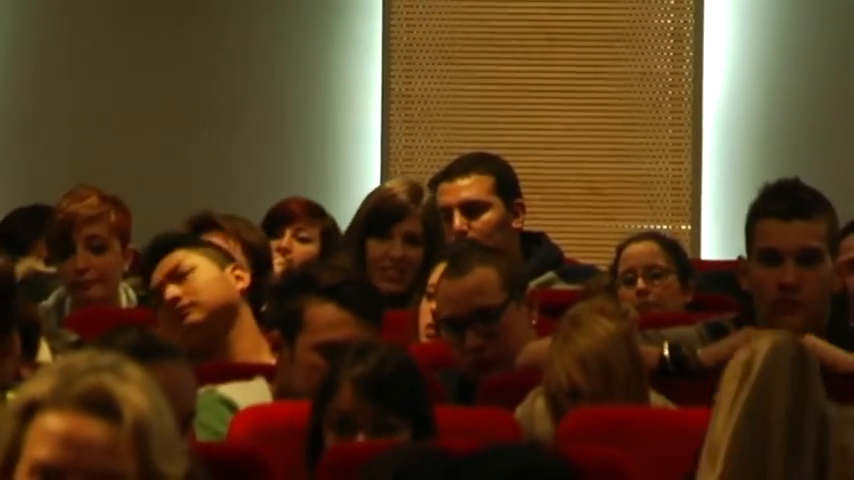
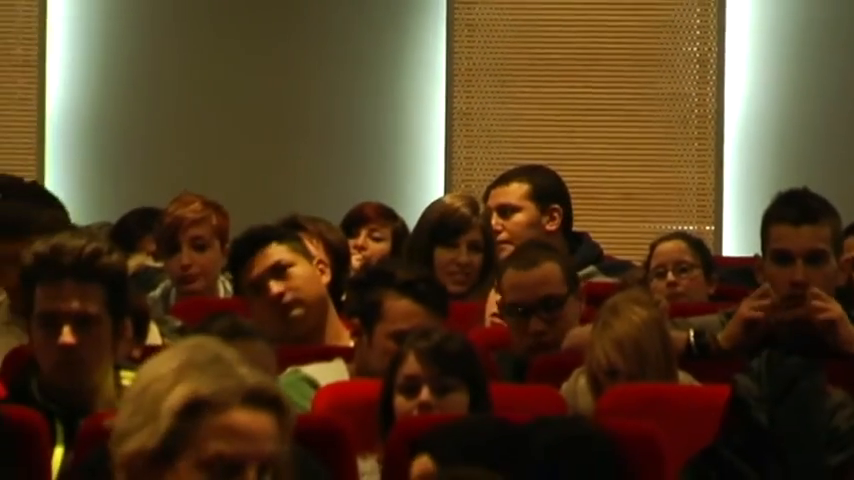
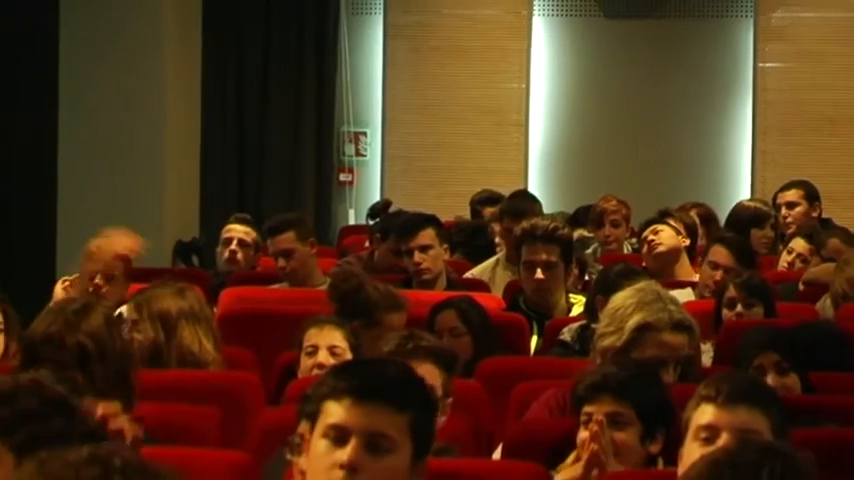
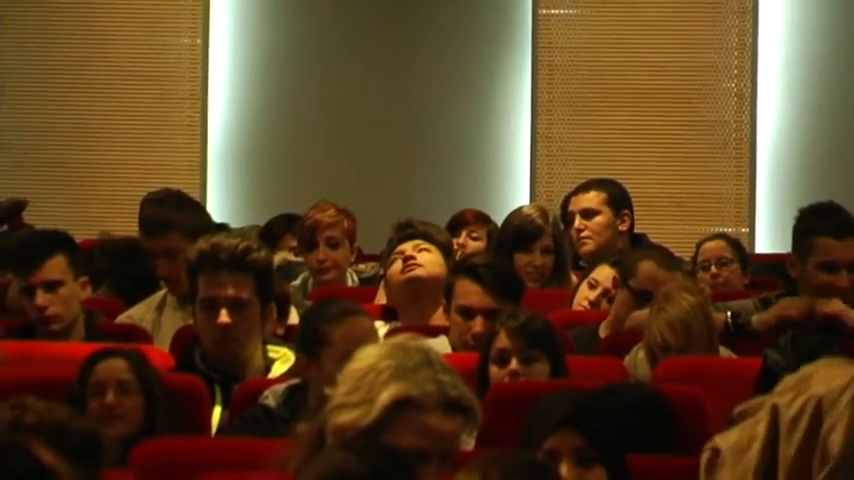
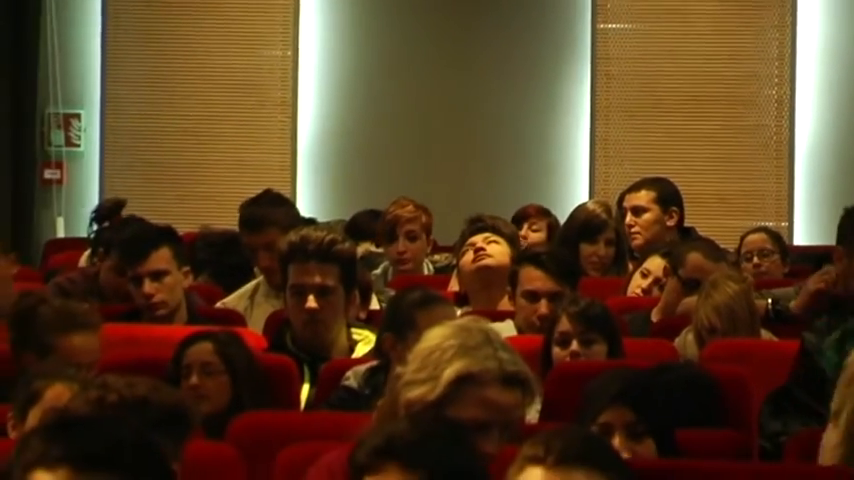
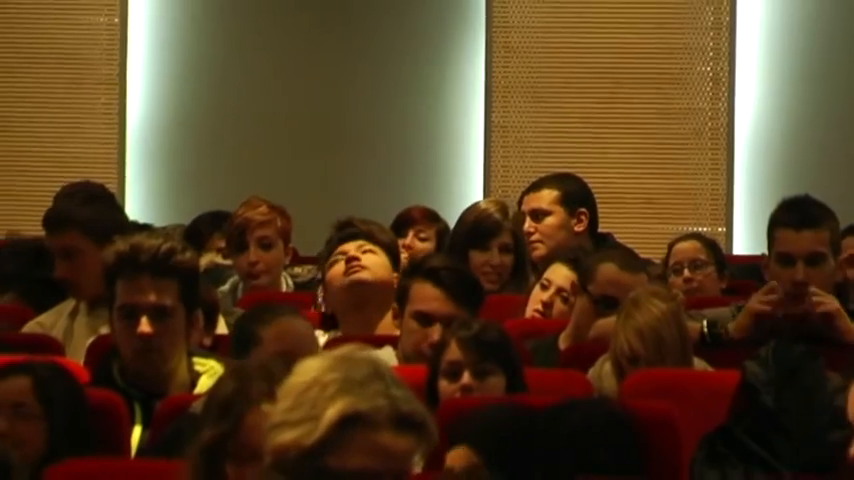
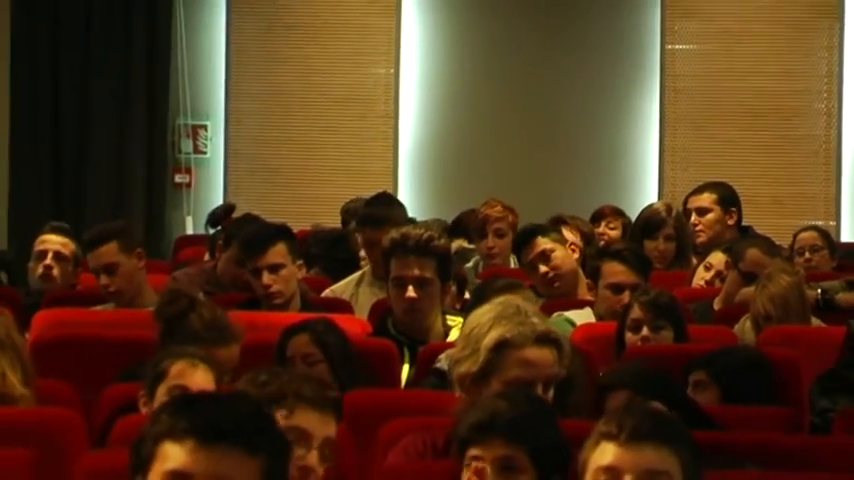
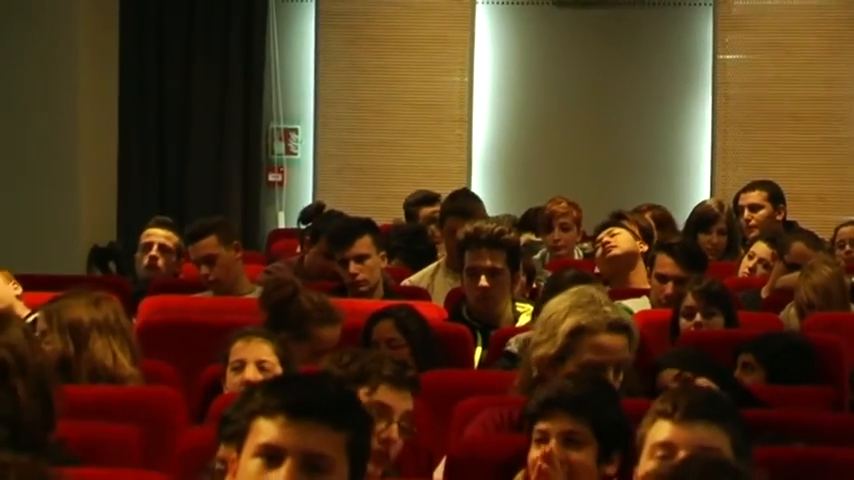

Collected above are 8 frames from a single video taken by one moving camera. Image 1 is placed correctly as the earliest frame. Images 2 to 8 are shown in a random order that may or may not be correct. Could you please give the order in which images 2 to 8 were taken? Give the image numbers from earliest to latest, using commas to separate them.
2, 6, 4, 5, 7, 8, 3
